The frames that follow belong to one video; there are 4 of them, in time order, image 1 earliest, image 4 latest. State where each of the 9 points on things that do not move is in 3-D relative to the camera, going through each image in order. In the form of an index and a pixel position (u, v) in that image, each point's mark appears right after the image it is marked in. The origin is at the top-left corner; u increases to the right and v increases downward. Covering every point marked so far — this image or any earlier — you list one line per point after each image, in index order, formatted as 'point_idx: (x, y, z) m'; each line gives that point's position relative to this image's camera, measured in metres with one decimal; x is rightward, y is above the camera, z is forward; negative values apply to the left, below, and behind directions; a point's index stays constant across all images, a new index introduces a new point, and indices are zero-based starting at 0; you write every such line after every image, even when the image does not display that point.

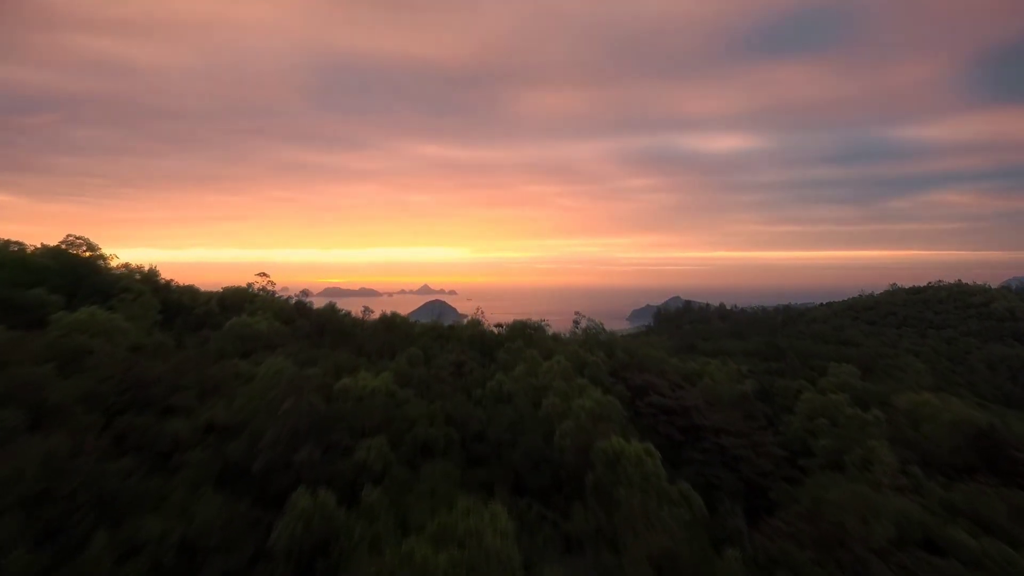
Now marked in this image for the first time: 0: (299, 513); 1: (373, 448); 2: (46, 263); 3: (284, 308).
0: (-2.1, -2.2, +4.4) m
1: (-1.7, -2.0, +5.5) m
2: (-9.7, +0.4, +9.4) m
3: (-5.8, -0.6, +11.3) m
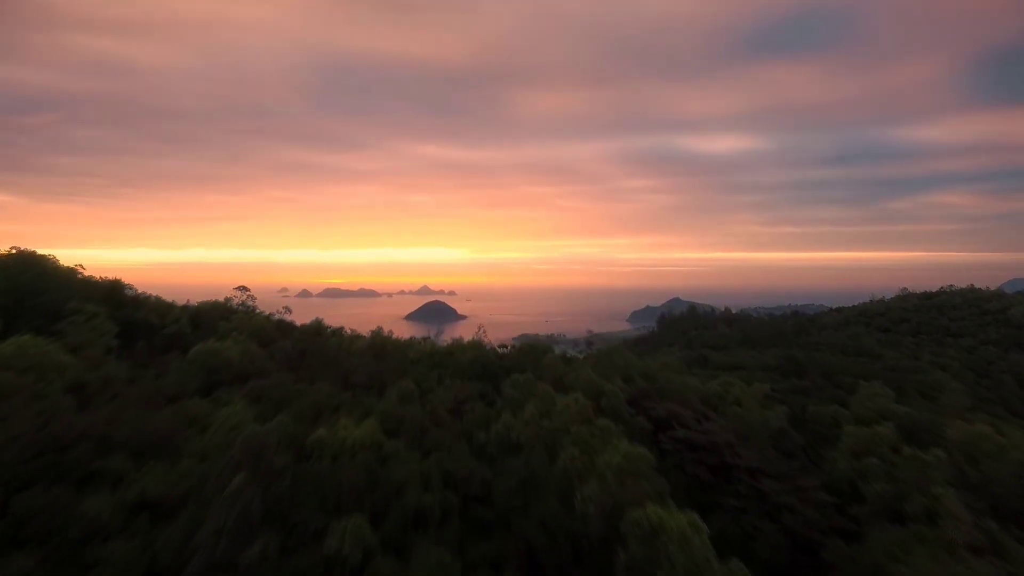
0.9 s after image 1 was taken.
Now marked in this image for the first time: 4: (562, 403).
0: (-2.0, -2.6, +3.2) m
1: (-1.6, -2.4, +4.3) m
2: (-9.6, +0.1, +8.2) m
3: (-5.6, -0.9, +10.1) m
4: (+0.8, -1.8, +7.1) m
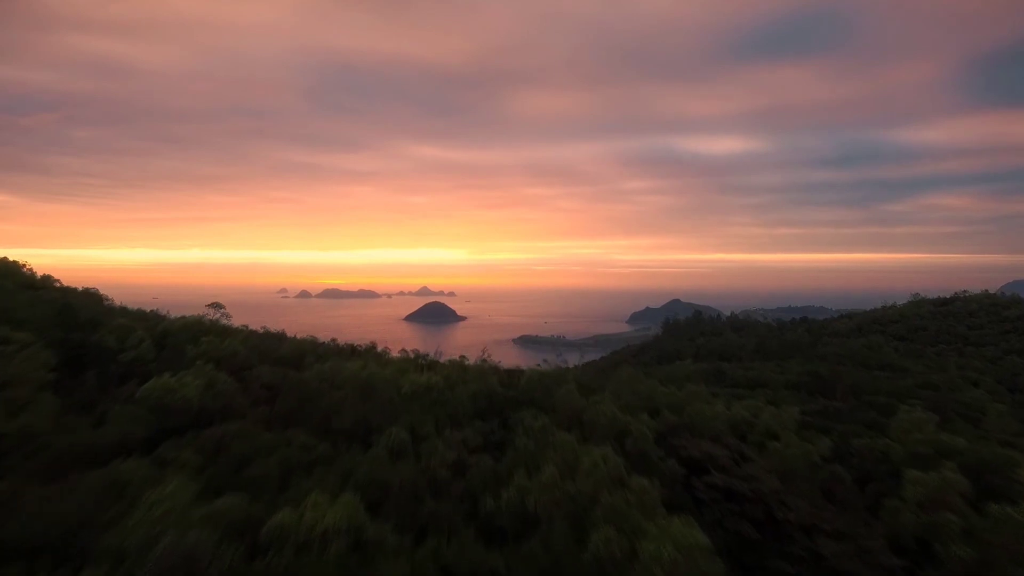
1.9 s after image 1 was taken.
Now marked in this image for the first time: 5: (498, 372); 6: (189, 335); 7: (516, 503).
0: (-1.8, -3.0, +1.9) m
1: (-1.4, -2.7, +3.0) m
2: (-9.4, -0.3, +6.9) m
3: (-5.5, -1.3, +8.8) m
4: (+1.0, -2.2, +5.8) m
5: (-0.3, -2.0, +10.0) m
6: (-7.1, -1.0, +9.7) m
7: (0.0, -2.5, +5.2) m
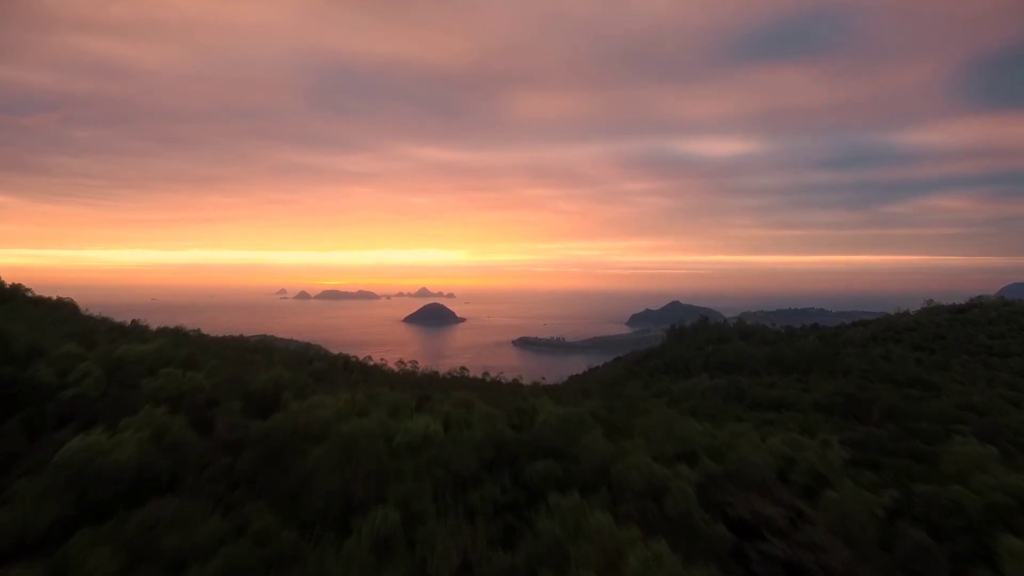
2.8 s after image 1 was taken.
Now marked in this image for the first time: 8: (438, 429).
0: (-1.5, -3.4, +0.6) m
1: (-1.2, -3.1, +1.7) m
2: (-9.2, -0.7, +5.5) m
3: (-5.3, -1.7, +7.5) m
4: (+1.2, -2.6, +4.5) m
5: (-0.1, -2.4, +8.6) m
6: (-6.8, -1.4, +8.3) m
7: (+0.3, -2.9, +3.8) m
8: (-1.2, -2.1, +6.8) m
